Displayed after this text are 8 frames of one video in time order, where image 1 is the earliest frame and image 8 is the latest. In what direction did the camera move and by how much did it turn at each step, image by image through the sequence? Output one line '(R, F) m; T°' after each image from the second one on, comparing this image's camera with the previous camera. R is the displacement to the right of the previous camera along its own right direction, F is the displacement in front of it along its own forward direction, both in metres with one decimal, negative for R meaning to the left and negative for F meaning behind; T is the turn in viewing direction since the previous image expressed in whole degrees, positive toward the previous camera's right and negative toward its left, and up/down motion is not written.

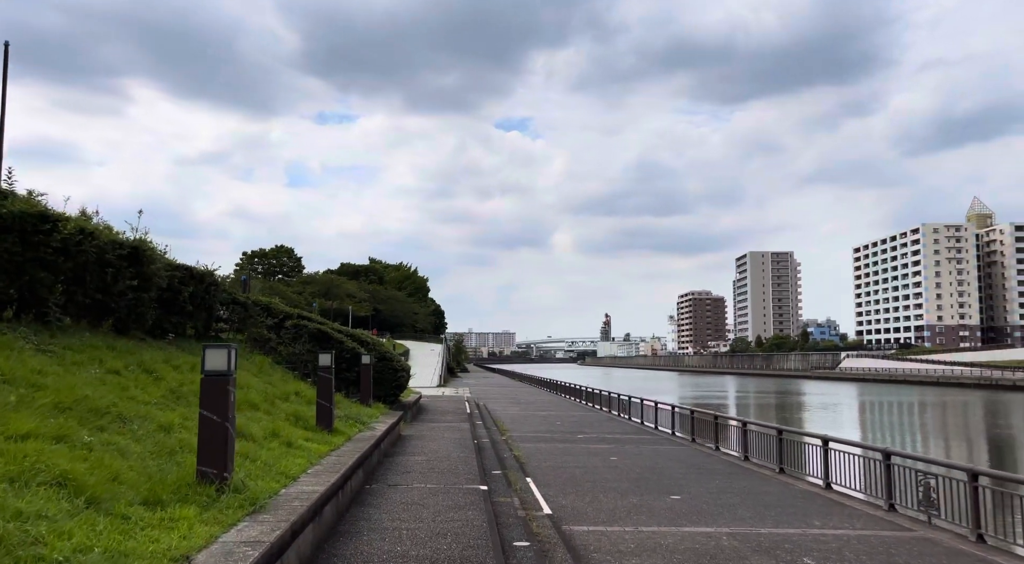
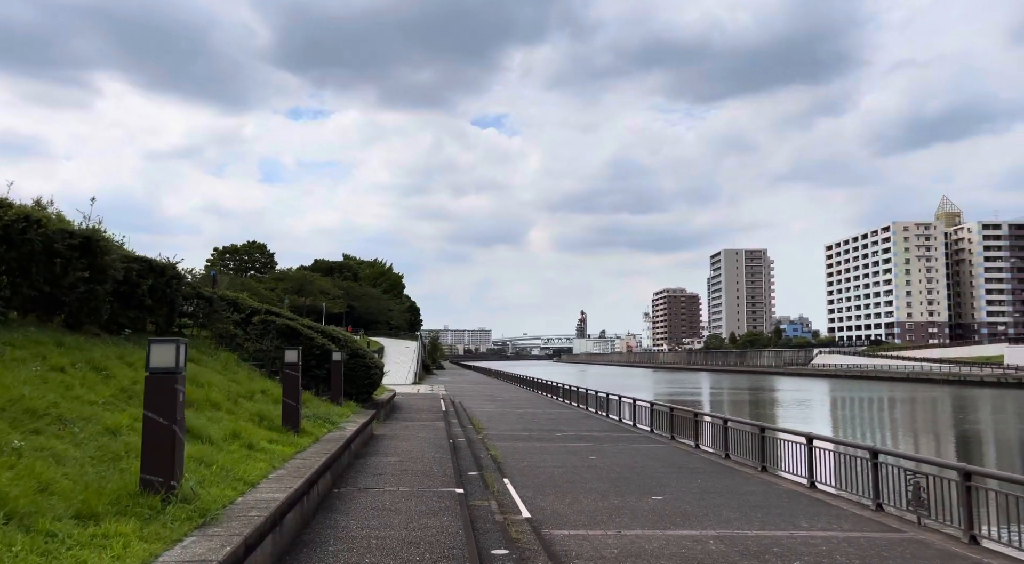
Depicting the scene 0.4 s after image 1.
(0.0, +0.5) m; +2°
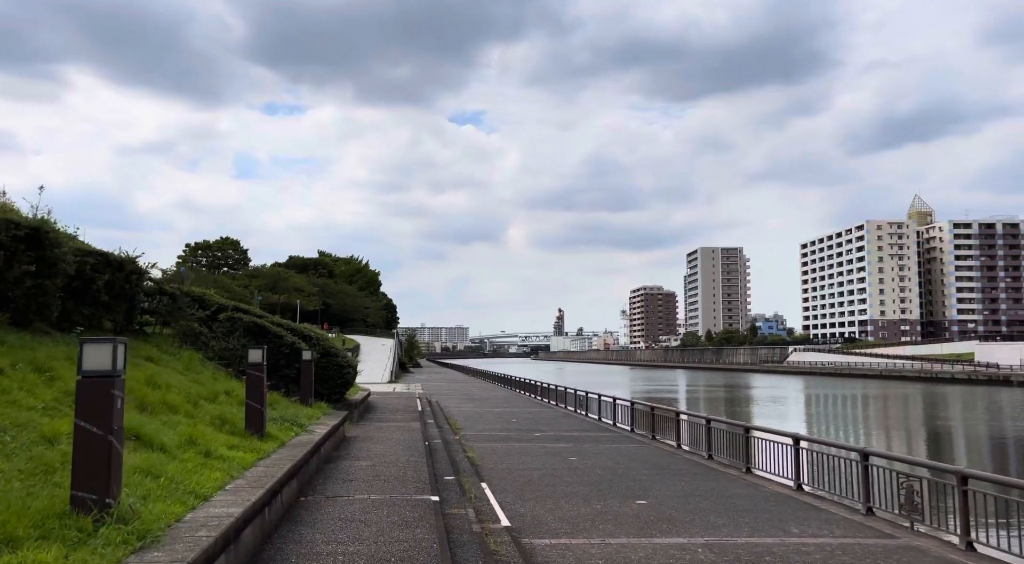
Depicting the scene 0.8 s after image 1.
(0.0, +0.5) m; +2°
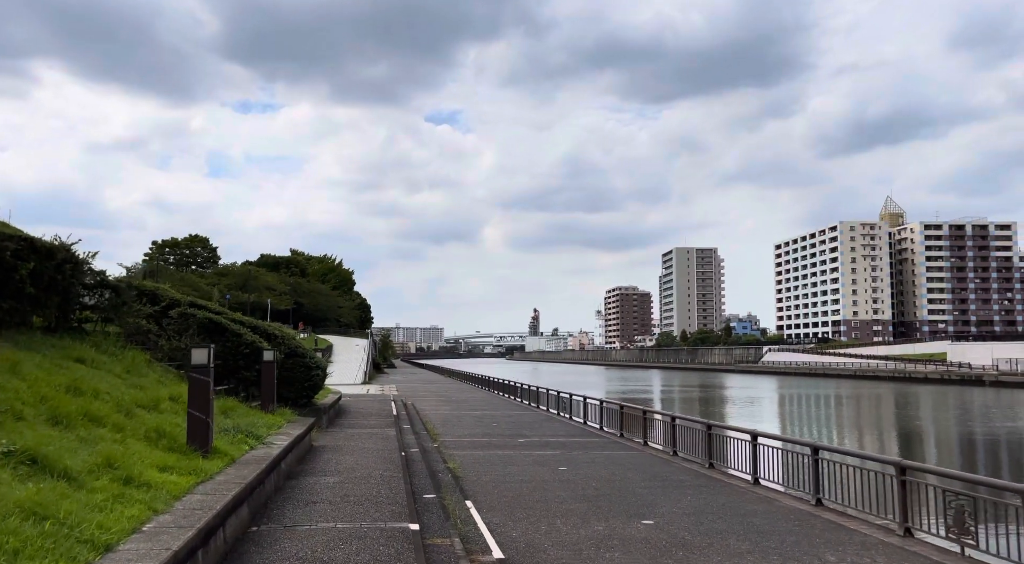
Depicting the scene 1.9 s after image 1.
(-0.2, +1.3) m; +2°
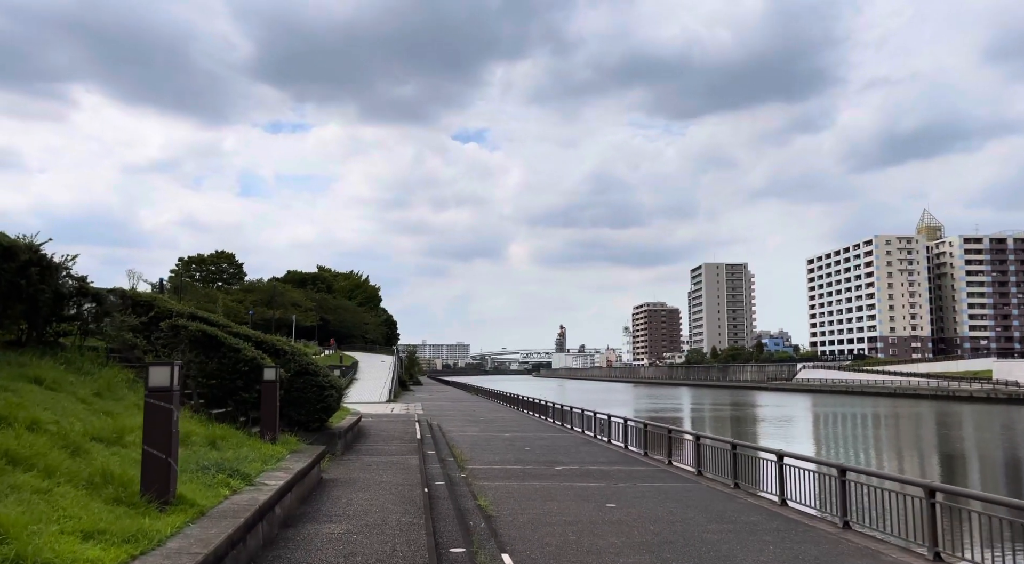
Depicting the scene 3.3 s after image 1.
(-0.2, +1.8) m; -2°
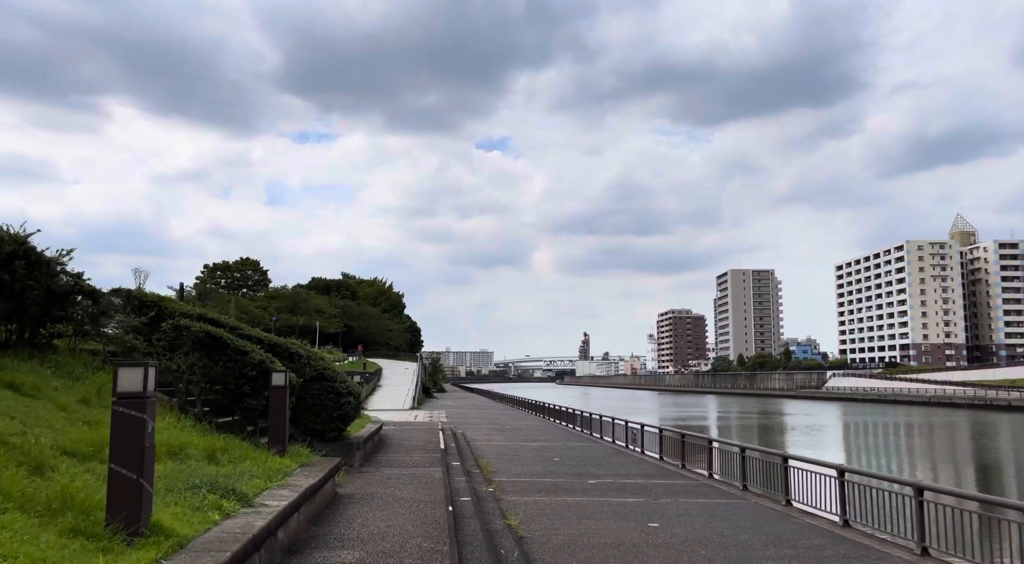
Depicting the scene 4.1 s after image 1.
(-0.1, +1.0) m; -2°
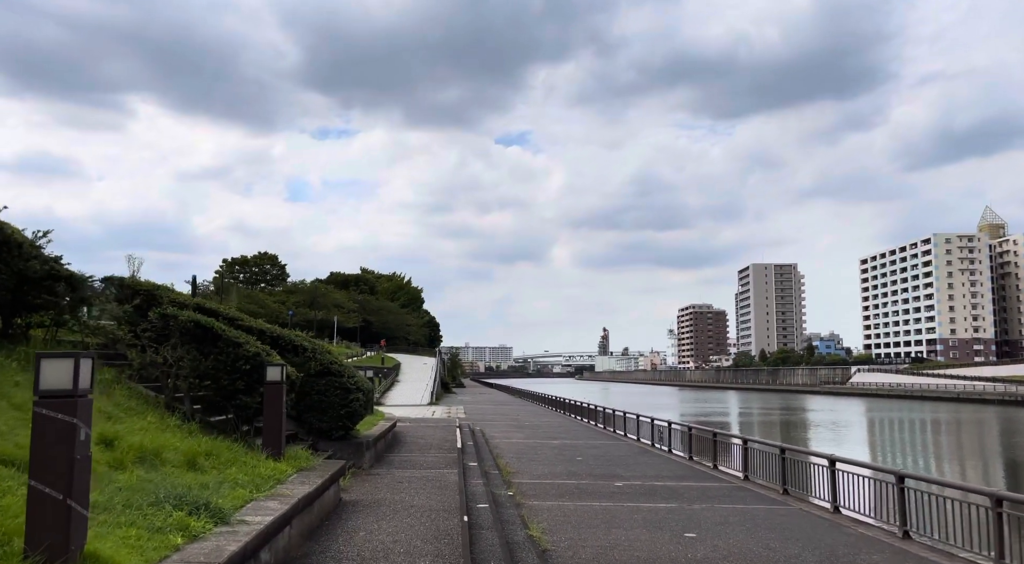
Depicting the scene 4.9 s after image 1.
(0.0, +1.0) m; -1°
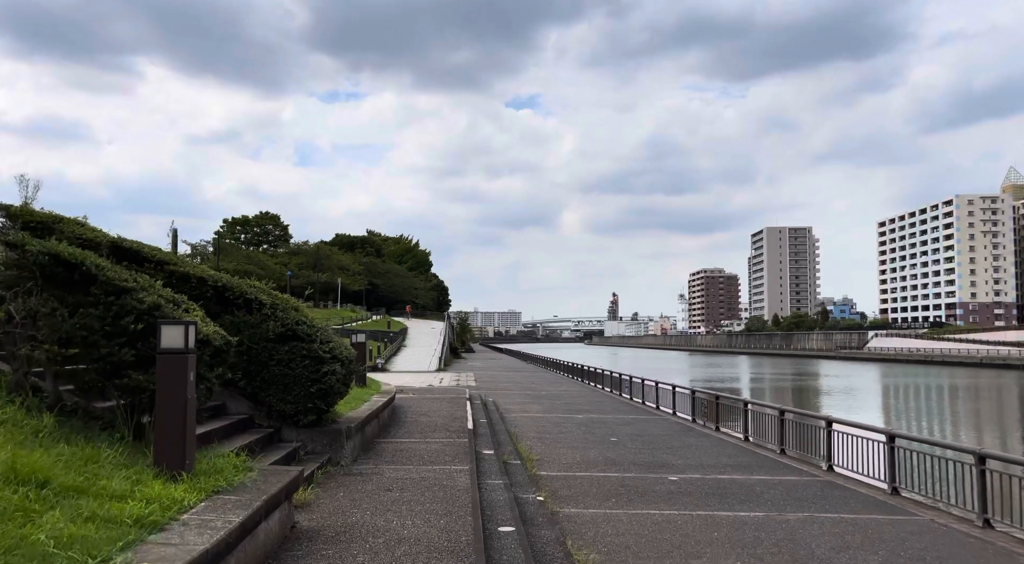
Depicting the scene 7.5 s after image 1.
(-0.3, +3.2) m; -1°
